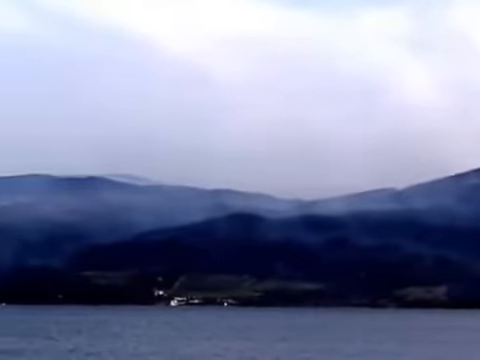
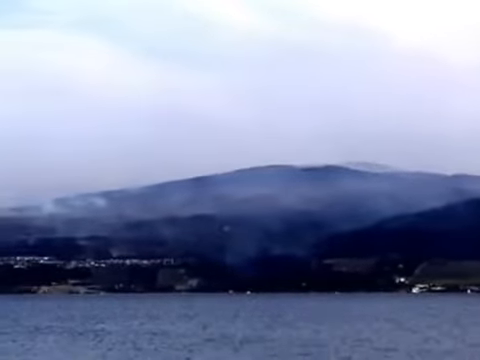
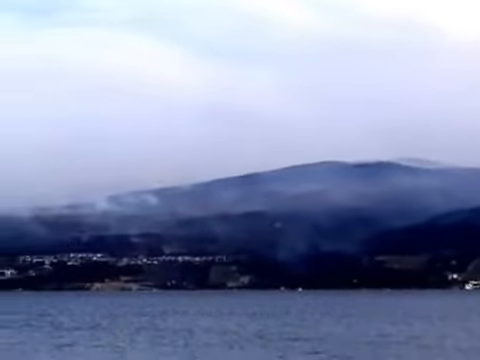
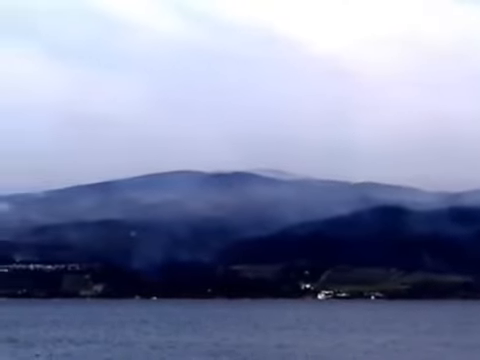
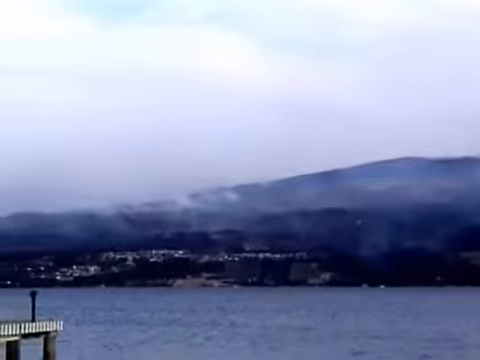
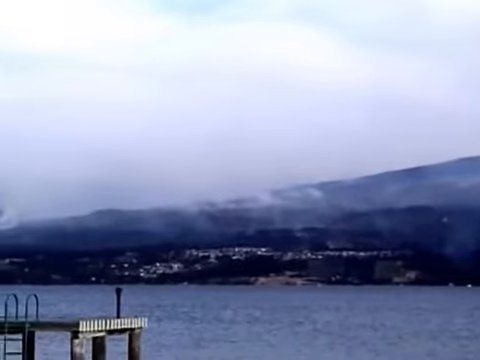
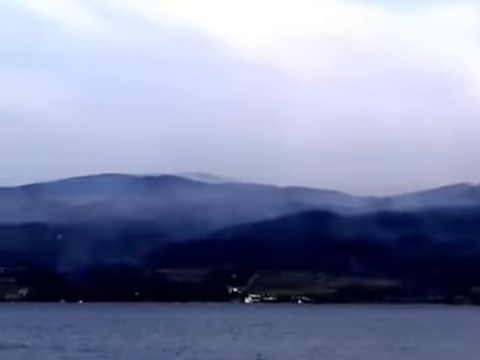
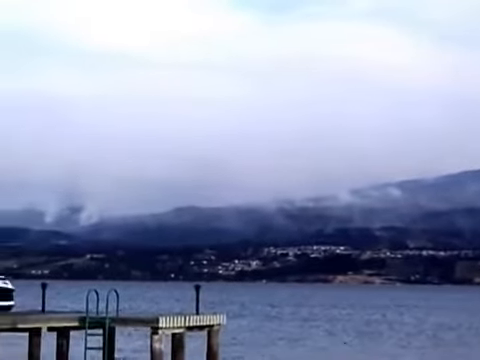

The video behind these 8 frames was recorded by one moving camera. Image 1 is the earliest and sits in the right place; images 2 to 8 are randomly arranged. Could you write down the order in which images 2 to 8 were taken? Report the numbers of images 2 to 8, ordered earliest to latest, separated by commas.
7, 4, 2, 3, 5, 6, 8
